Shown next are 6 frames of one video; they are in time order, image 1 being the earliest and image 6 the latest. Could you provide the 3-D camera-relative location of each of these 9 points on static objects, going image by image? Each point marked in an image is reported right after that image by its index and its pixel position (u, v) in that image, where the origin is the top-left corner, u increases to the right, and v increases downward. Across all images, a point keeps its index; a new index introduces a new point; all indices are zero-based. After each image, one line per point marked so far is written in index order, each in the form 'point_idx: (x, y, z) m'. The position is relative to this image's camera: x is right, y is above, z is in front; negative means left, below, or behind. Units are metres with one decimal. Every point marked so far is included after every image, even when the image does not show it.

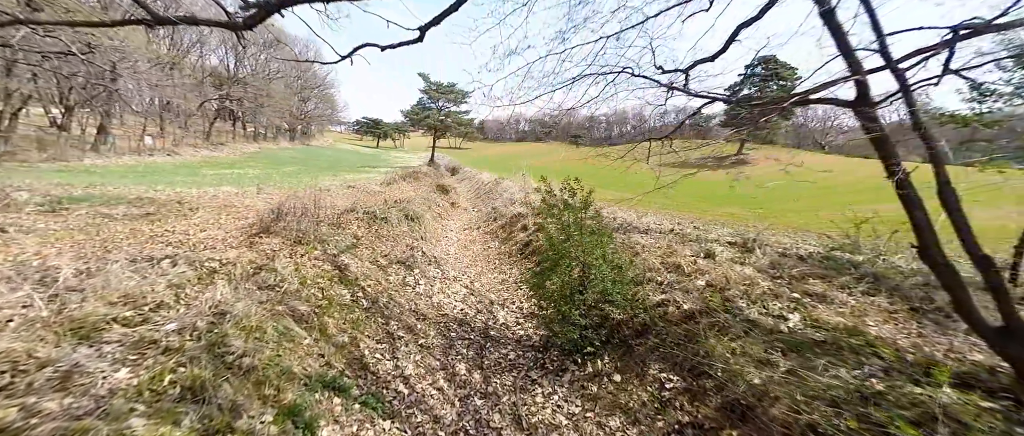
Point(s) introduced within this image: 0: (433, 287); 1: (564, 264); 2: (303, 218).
0: (-1.9, -1.6, +8.3) m
1: (+1.0, -0.9, +6.5) m
2: (-4.7, 0.0, +7.9) m
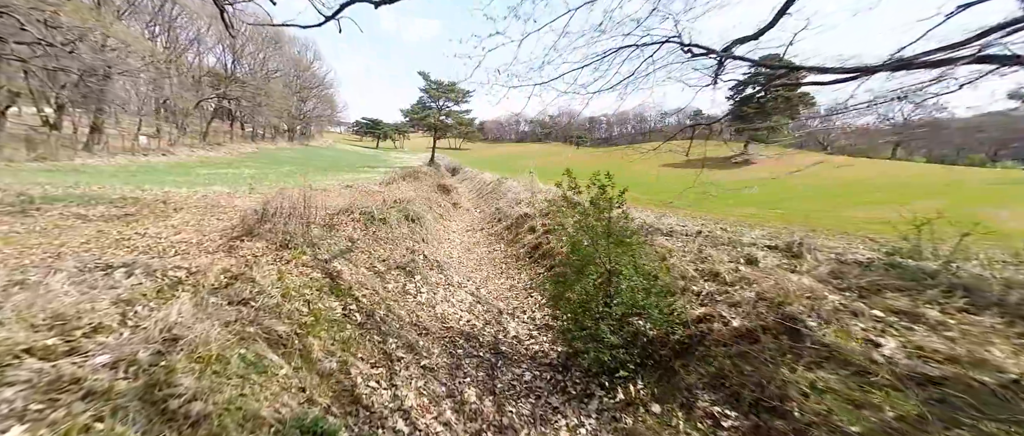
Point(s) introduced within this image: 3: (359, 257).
0: (-1.6, -1.6, +7.5) m
1: (+1.2, -0.9, +5.7) m
2: (-4.5, -0.1, +7.1) m
3: (-3.2, -0.8, +7.4) m
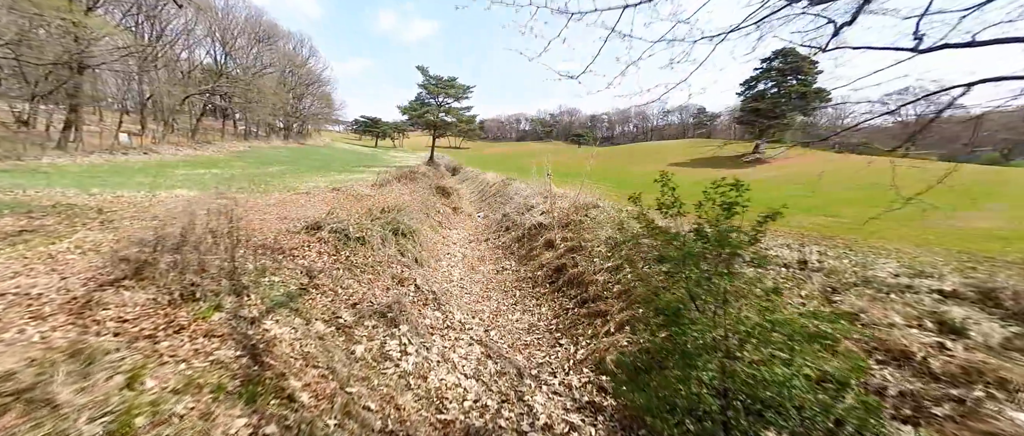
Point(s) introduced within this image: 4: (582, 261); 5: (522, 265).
0: (-1.2, -2.0, +5.2) m
1: (+1.6, -1.3, +3.4) m
2: (-4.1, -0.4, +4.8) m
3: (-2.8, -1.2, +5.0) m
4: (+1.7, -1.0, +8.4) m
5: (+0.3, -1.3, +9.9) m
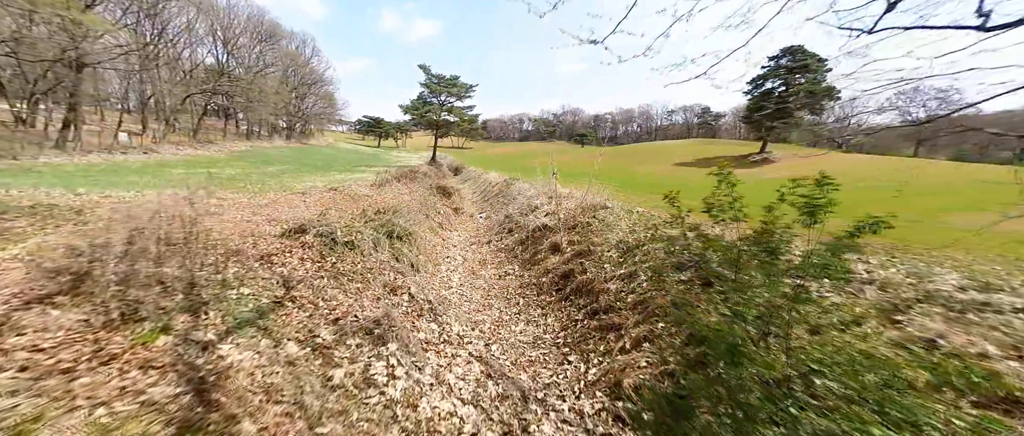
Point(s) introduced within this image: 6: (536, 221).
0: (-1.2, -2.1, +4.5) m
1: (+1.7, -1.3, +2.7) m
2: (-4.0, -0.5, +4.1) m
3: (-2.8, -1.3, +4.4) m
4: (+1.7, -1.1, +7.7) m
5: (+0.4, -1.4, +9.2) m
6: (+0.8, -0.1, +11.1) m
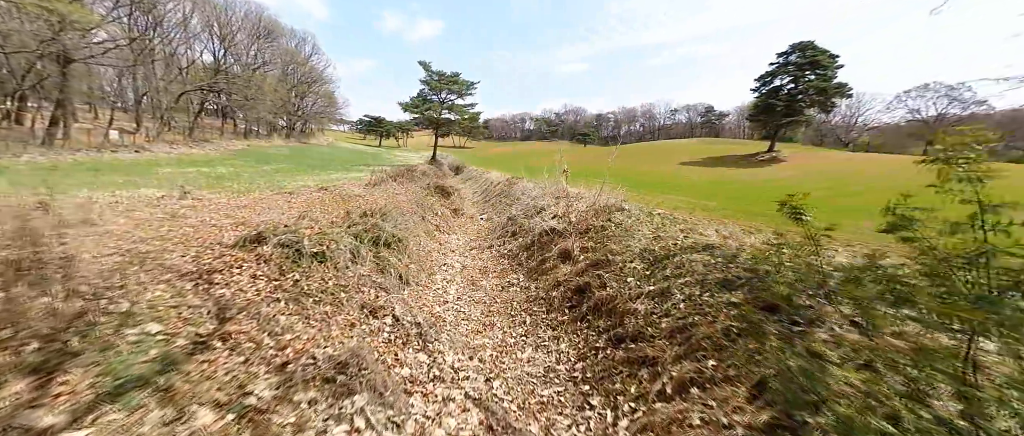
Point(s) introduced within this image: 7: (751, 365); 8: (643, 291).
0: (-1.1, -2.1, +3.3) m
1: (+1.7, -1.4, +1.4) m
2: (-3.9, -0.6, +2.9) m
3: (-2.7, -1.3, +3.2) m
4: (+1.8, -1.2, +6.4) m
5: (+0.5, -1.5, +8.0) m
6: (+0.9, -0.2, +9.9) m
7: (+2.7, -1.7, +4.0) m
8: (+2.2, -1.2, +5.9) m
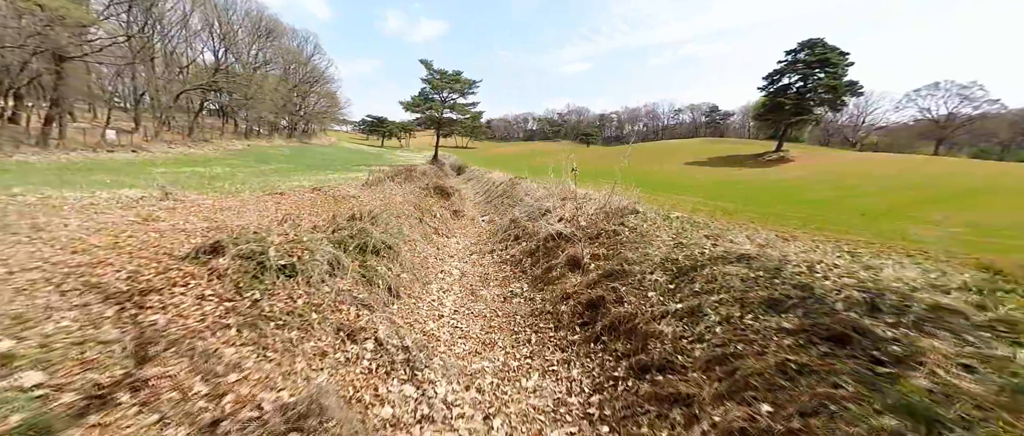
0: (-1.1, -2.2, +2.5) m
1: (+1.8, -1.5, +0.6) m
2: (-3.9, -0.6, +2.1) m
3: (-2.6, -1.4, +2.4) m
4: (+1.9, -1.2, +5.6) m
5: (+0.5, -1.6, +7.2) m
6: (+1.0, -0.3, +9.1) m
7: (+2.7, -1.8, +3.1) m
8: (+2.3, -1.3, +5.0) m
